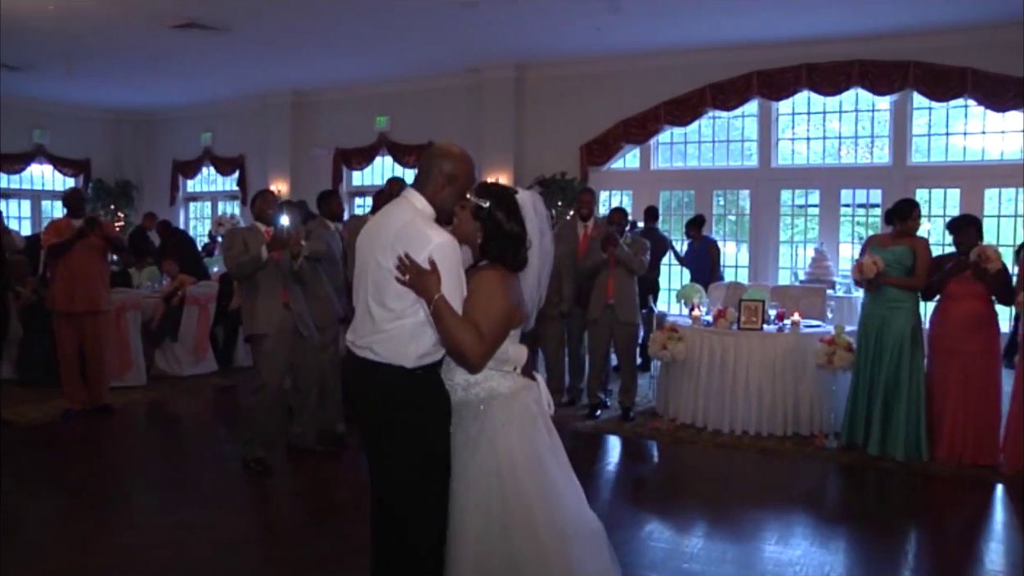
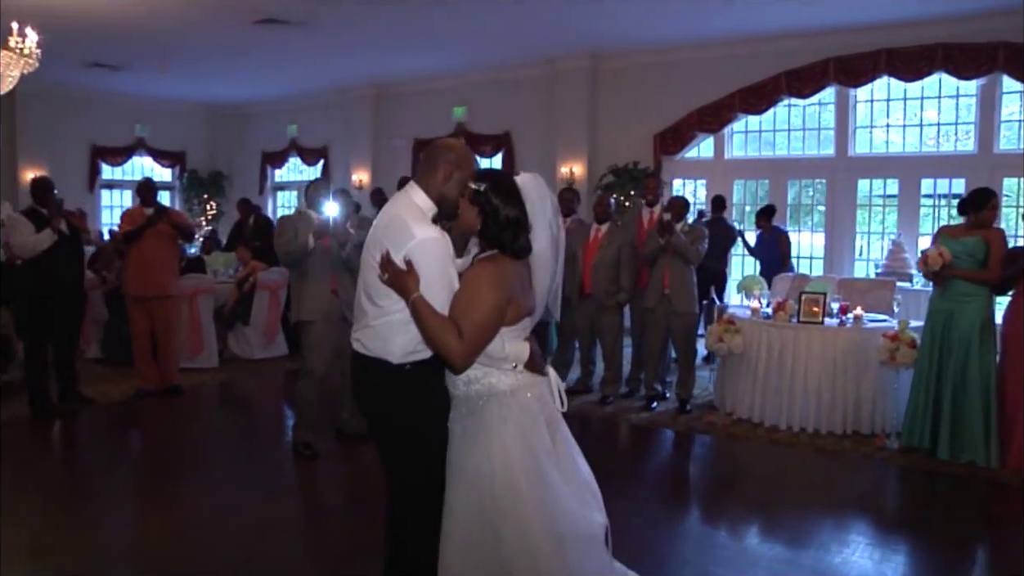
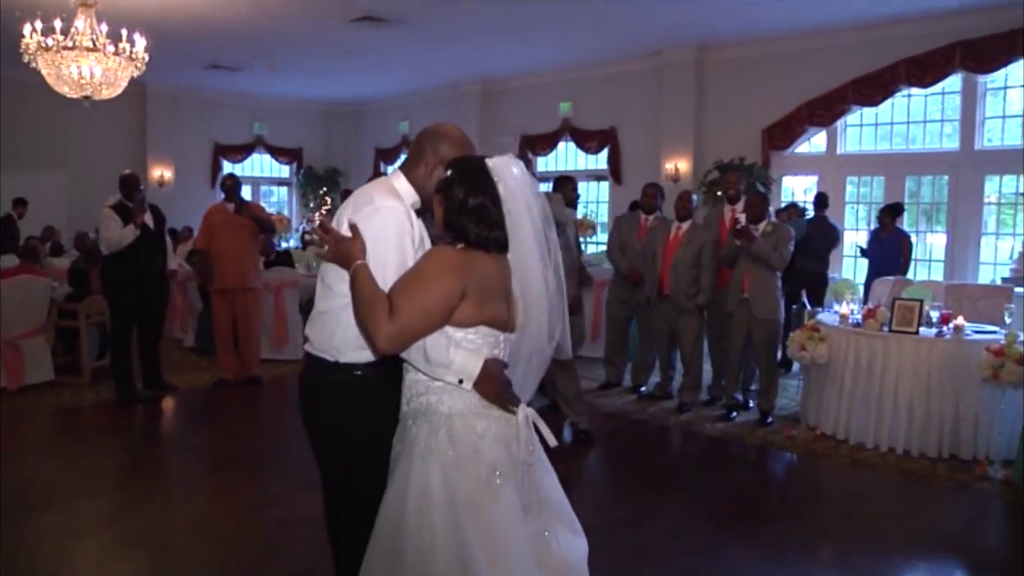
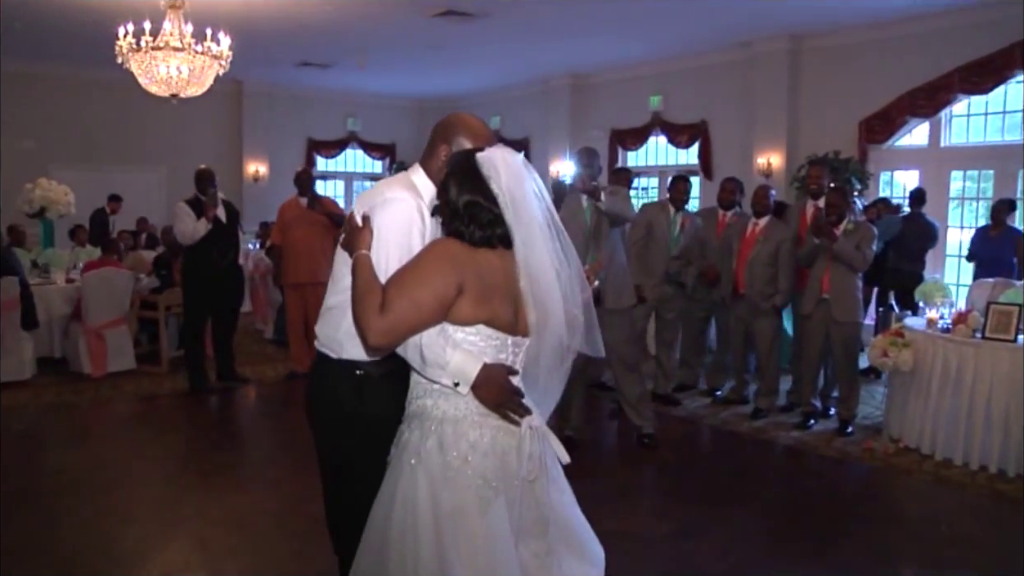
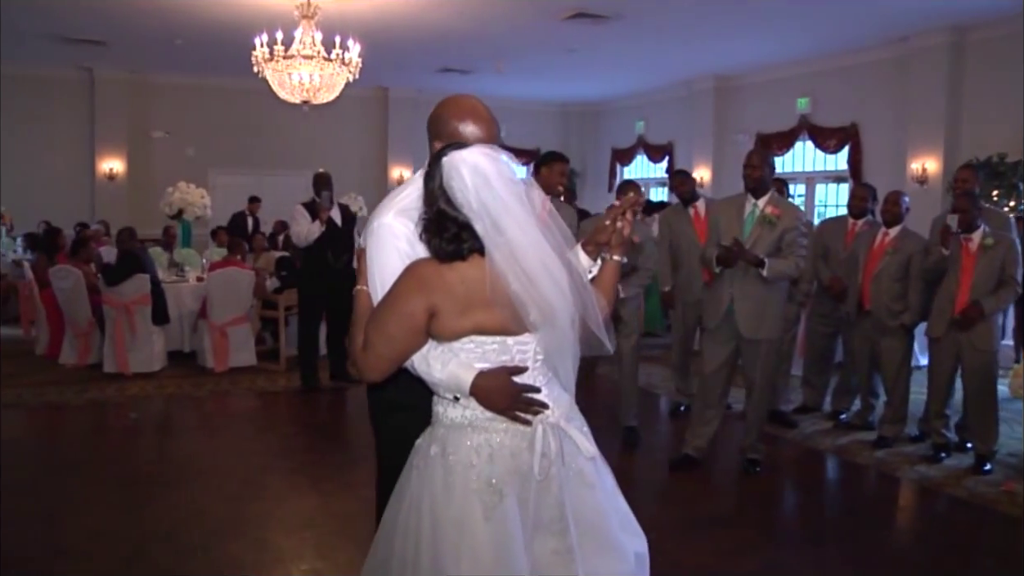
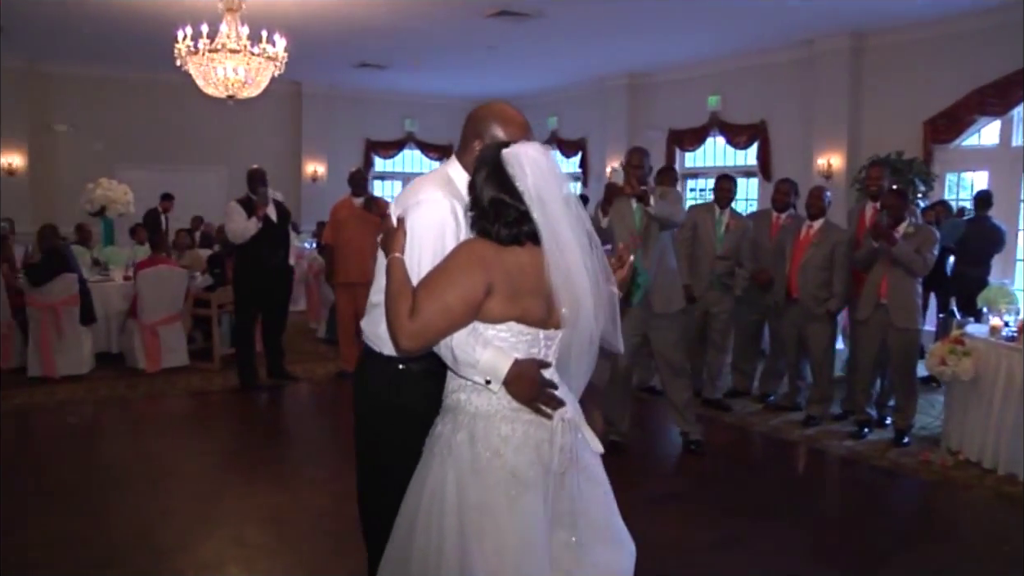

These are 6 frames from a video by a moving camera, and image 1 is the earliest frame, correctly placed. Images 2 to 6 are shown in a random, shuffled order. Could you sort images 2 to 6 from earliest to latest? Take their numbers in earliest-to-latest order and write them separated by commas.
2, 3, 4, 6, 5
